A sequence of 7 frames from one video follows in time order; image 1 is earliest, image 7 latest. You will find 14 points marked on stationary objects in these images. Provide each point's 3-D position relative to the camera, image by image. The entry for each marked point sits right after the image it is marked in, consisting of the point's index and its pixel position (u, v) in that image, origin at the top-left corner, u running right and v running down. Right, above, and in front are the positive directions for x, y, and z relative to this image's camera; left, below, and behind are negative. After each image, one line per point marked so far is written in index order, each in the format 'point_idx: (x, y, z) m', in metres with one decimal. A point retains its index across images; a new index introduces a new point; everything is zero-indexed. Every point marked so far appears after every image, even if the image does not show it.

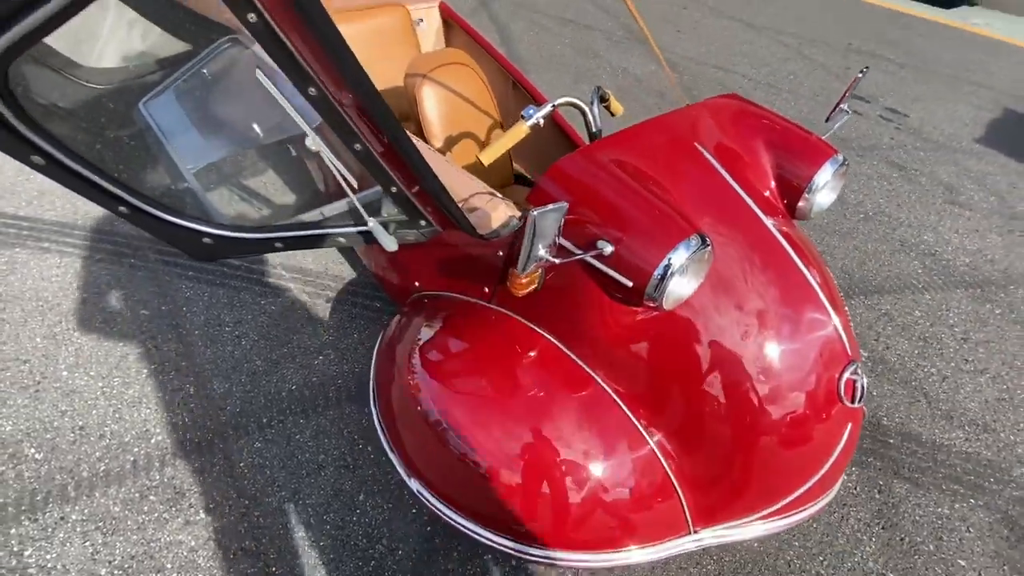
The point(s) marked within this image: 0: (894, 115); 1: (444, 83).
0: (+3.7, +1.7, +4.7) m
1: (-0.3, +0.9, +2.1) m
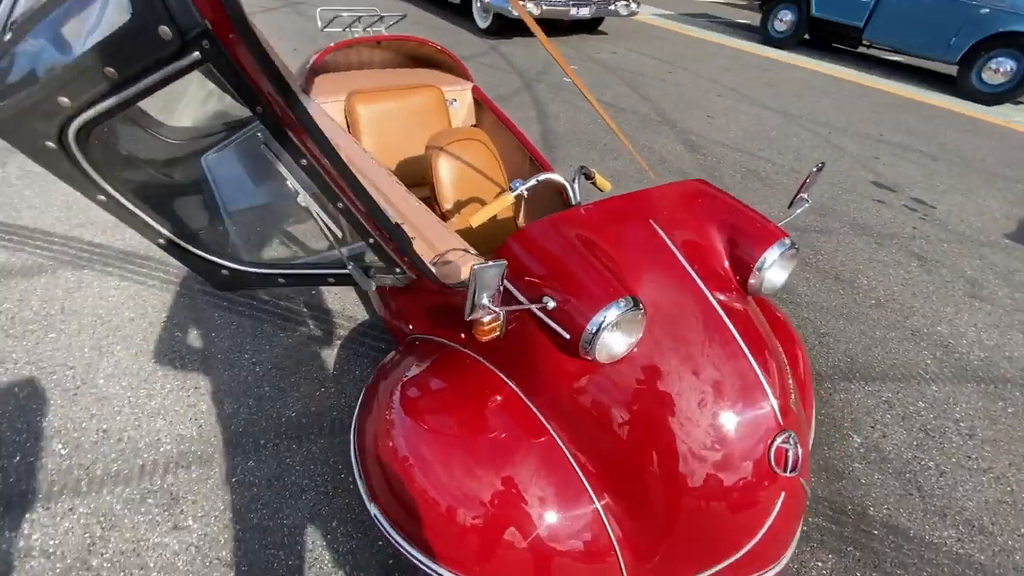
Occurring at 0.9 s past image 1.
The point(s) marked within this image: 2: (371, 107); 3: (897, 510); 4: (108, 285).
0: (+4.0, +0.8, +4.7) m
1: (-0.3, +0.7, +2.4) m
2: (-0.9, +1.1, +3.0) m
3: (+1.7, -1.0, +2.2) m
4: (-2.5, 0.0, +3.0) m
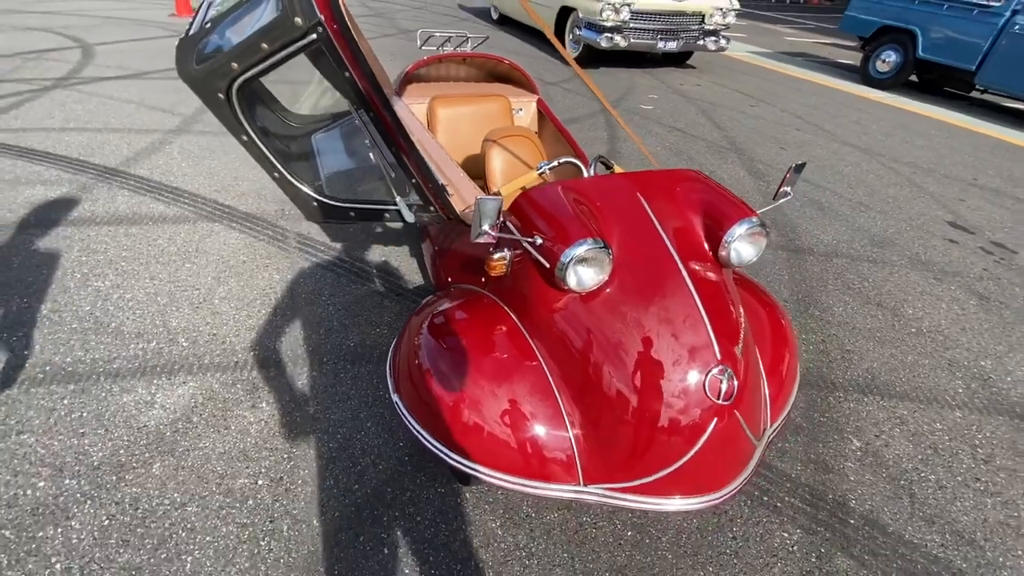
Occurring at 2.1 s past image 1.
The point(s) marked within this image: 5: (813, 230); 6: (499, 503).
0: (+4.5, +0.4, +4.5) m
1: (0.0, +0.8, +2.9) m
2: (-0.5, +1.3, +3.5) m
3: (+1.7, -1.0, +2.2) m
4: (-2.2, +0.4, +3.7) m
5: (+2.8, +0.5, +4.5) m
6: (-0.1, -1.0, +2.1) m
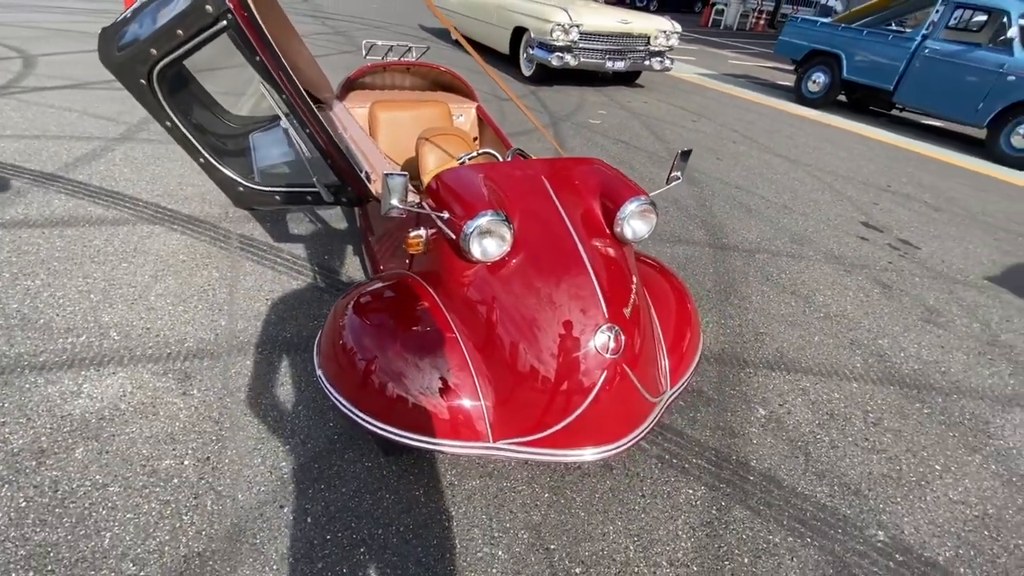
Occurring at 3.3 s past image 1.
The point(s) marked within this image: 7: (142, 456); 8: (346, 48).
0: (+4.0, +0.4, +4.9) m
1: (-0.5, +0.9, +3.1) m
2: (-0.9, +1.3, +3.7) m
3: (+1.4, -0.9, +2.4) m
4: (-2.6, +0.4, +3.7) m
5: (+2.3, +0.6, +4.9) m
6: (-0.4, -0.9, +2.2) m
7: (-1.7, -0.8, +2.2) m
8: (-3.4, +5.0, +10.0) m
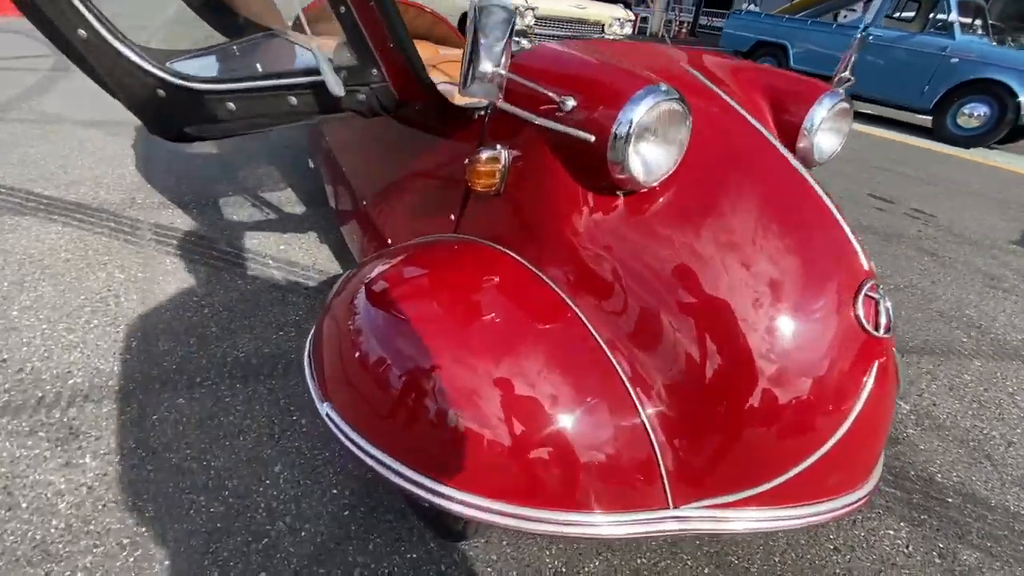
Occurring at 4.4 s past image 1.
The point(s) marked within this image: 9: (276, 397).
0: (+3.9, +0.7, +4.6) m
1: (-0.3, +1.0, +2.2) m
2: (-0.9, +1.3, +2.8) m
3: (+1.7, -0.7, +1.8) m
4: (-2.5, +0.3, +2.6) m
5: (+2.2, +0.8, +4.3) m
6: (0.0, -0.8, +1.3) m
7: (-1.3, -0.7, +1.1) m
8: (-4.4, +4.7, +8.8) m
9: (-0.8, -0.4, +1.8) m
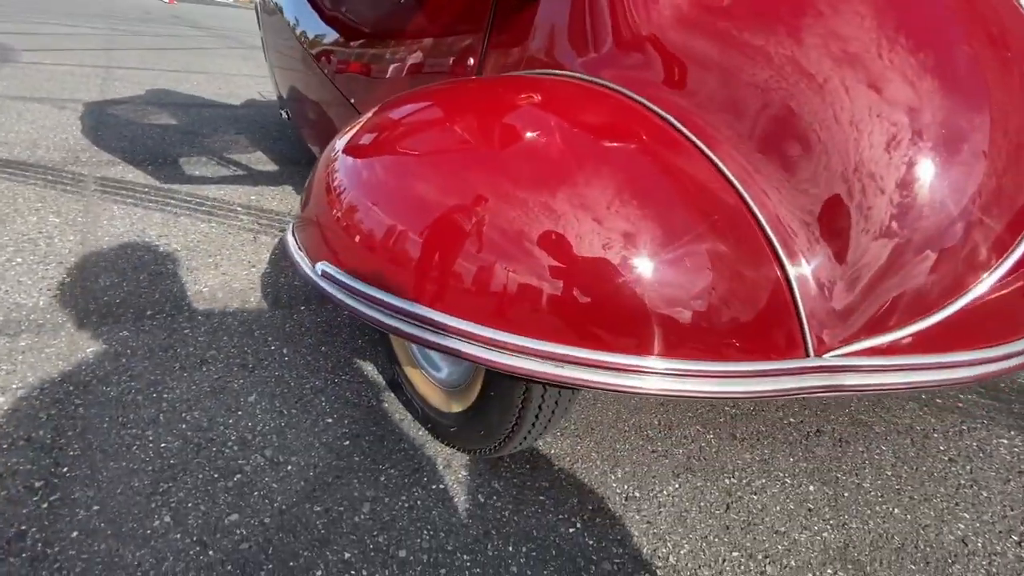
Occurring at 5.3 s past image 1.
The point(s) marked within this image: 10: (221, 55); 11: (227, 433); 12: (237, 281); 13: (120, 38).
0: (+3.8, +1.0, +4.6) m
1: (-0.3, +1.2, +2.0) m
2: (-0.9, +1.6, +2.5) m
3: (+1.8, -0.3, +1.6) m
4: (-2.5, +0.5, +2.2) m
5: (+2.1, +1.0, +4.2) m
6: (+0.1, -0.4, +1.0) m
7: (-1.1, -0.4, +0.8) m
8: (-4.8, +4.5, +8.5) m
9: (-0.8, -0.1, +1.4) m
10: (-3.7, +3.0, +6.2) m
11: (-0.6, -0.3, +1.1) m
12: (-0.9, 0.0, +1.6) m
13: (-5.1, +3.3, +6.3) m
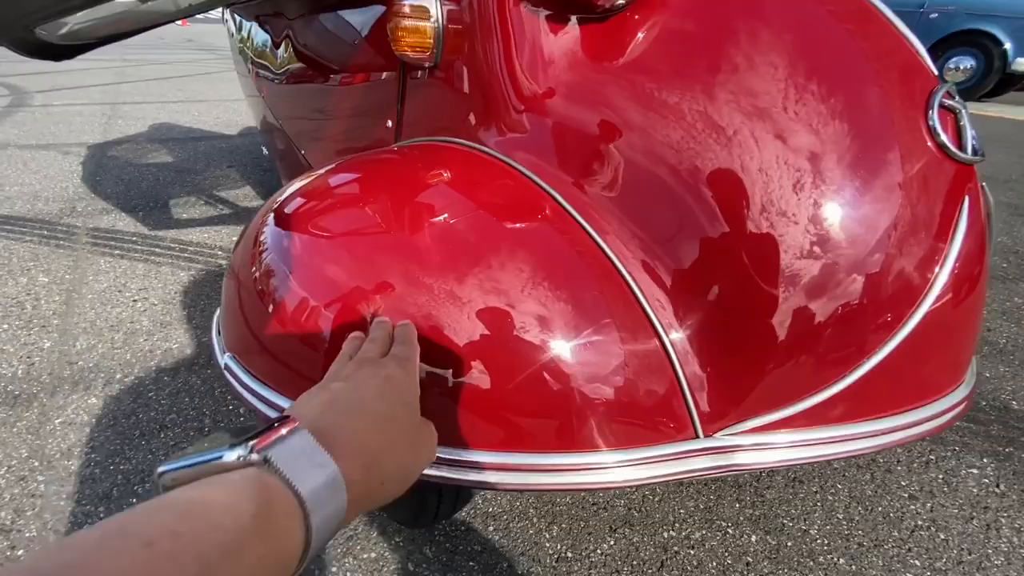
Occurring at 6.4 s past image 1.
0: (+3.8, +1.2, +4.4) m
1: (-0.5, +1.1, +2.0) m
2: (-1.1, +1.4, +2.5) m
3: (+1.7, -0.4, +1.5) m
4: (-2.6, +0.2, +2.3) m
5: (+2.1, +1.1, +4.1) m
6: (0.0, -0.6, +1.0) m
7: (-1.3, -0.7, +0.8) m
8: (-4.9, +4.2, +8.7) m
9: (-0.9, -0.3, +1.5) m
10: (-3.8, +2.7, +6.4) m
11: (-0.8, -0.5, +1.1) m
12: (-1.1, -0.2, +1.7) m
13: (-5.2, +2.9, +6.5) m
